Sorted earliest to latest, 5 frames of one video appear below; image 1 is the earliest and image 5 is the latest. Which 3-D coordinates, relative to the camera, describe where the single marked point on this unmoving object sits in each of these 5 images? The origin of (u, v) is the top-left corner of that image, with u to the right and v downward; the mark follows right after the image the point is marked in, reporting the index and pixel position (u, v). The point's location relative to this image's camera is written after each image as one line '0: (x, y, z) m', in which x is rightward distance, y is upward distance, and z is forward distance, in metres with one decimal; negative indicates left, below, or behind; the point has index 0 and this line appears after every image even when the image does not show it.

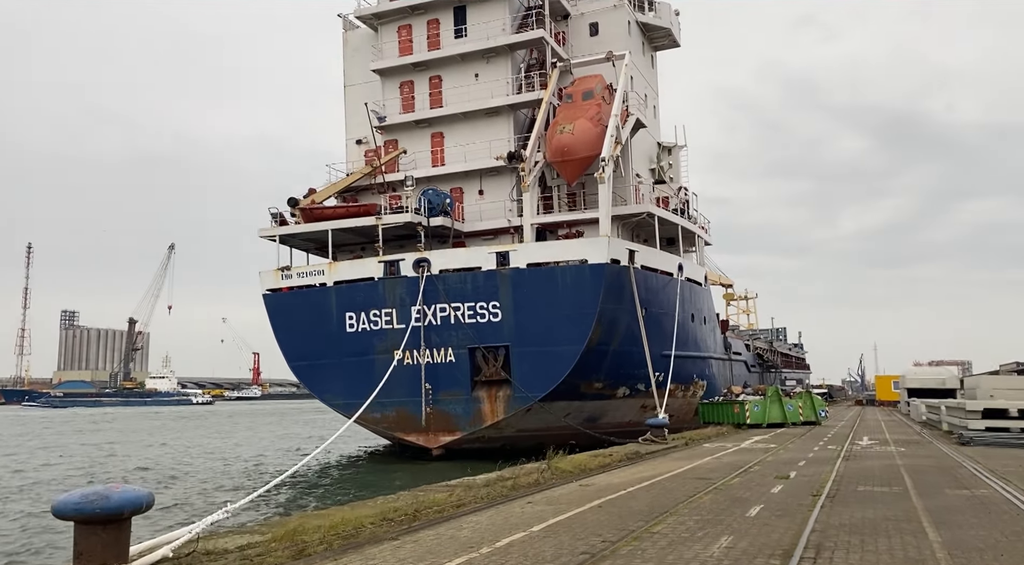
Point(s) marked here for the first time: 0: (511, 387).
0: (0.0, -2.4, +19.4) m
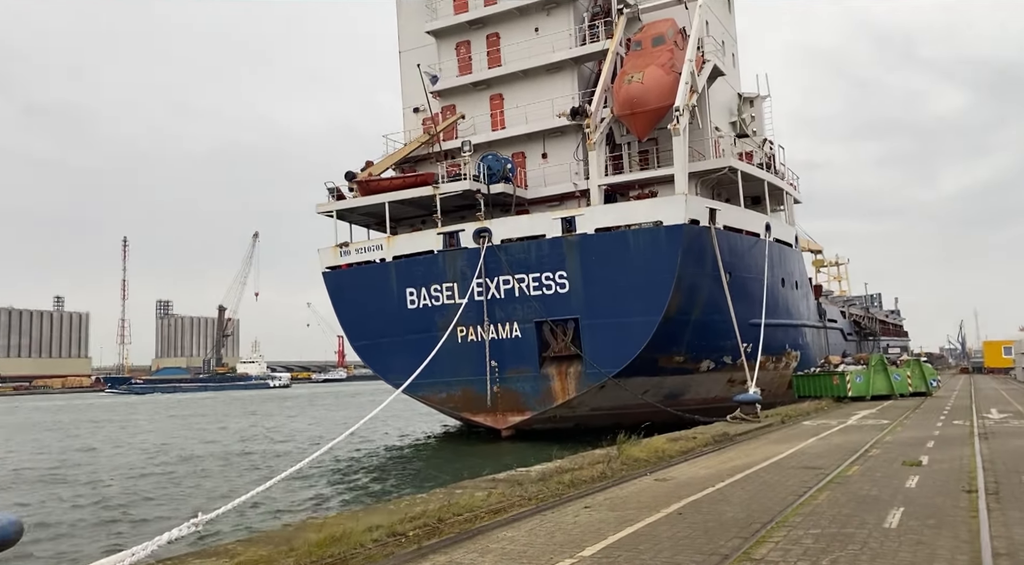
0: (+1.5, -1.7, +18.0) m
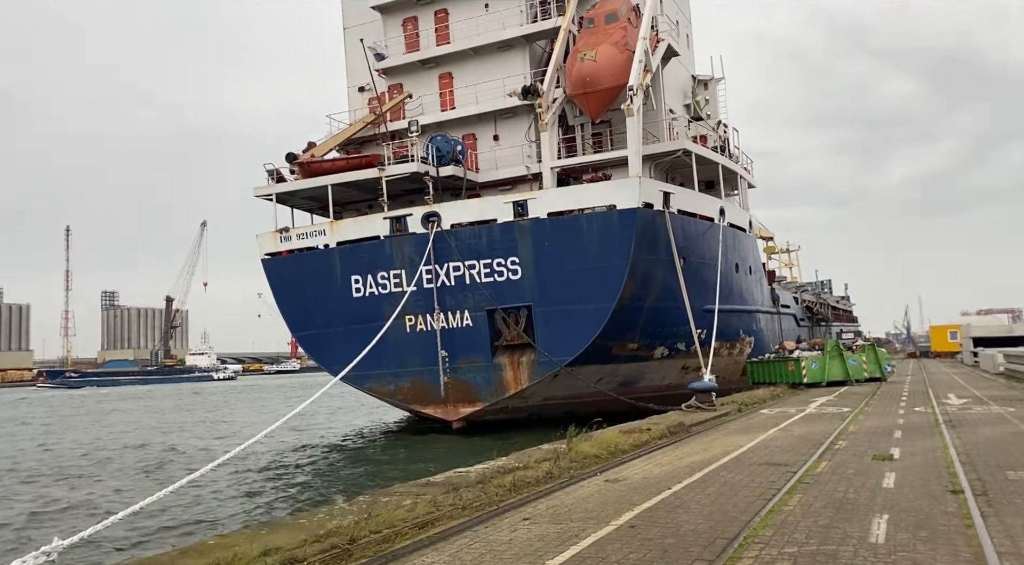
0: (+0.5, -1.4, +17.4) m
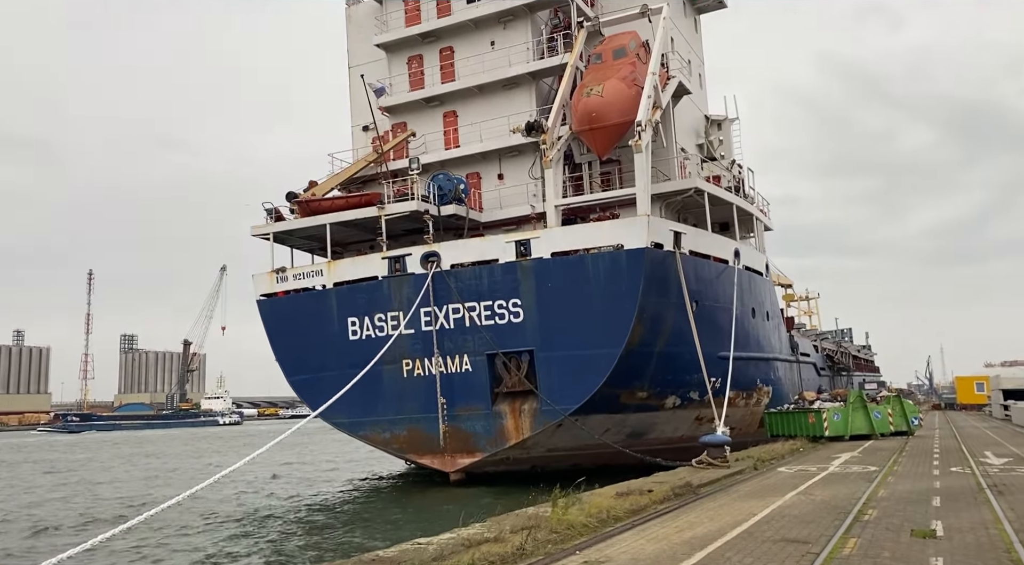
0: (+0.5, -2.3, +16.4) m
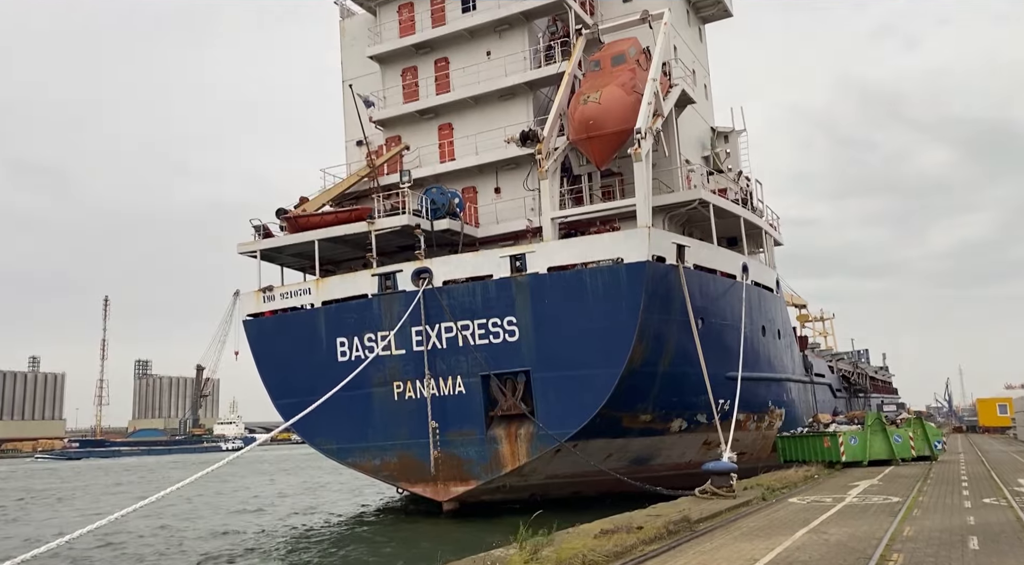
0: (+0.4, -2.6, +15.5) m
